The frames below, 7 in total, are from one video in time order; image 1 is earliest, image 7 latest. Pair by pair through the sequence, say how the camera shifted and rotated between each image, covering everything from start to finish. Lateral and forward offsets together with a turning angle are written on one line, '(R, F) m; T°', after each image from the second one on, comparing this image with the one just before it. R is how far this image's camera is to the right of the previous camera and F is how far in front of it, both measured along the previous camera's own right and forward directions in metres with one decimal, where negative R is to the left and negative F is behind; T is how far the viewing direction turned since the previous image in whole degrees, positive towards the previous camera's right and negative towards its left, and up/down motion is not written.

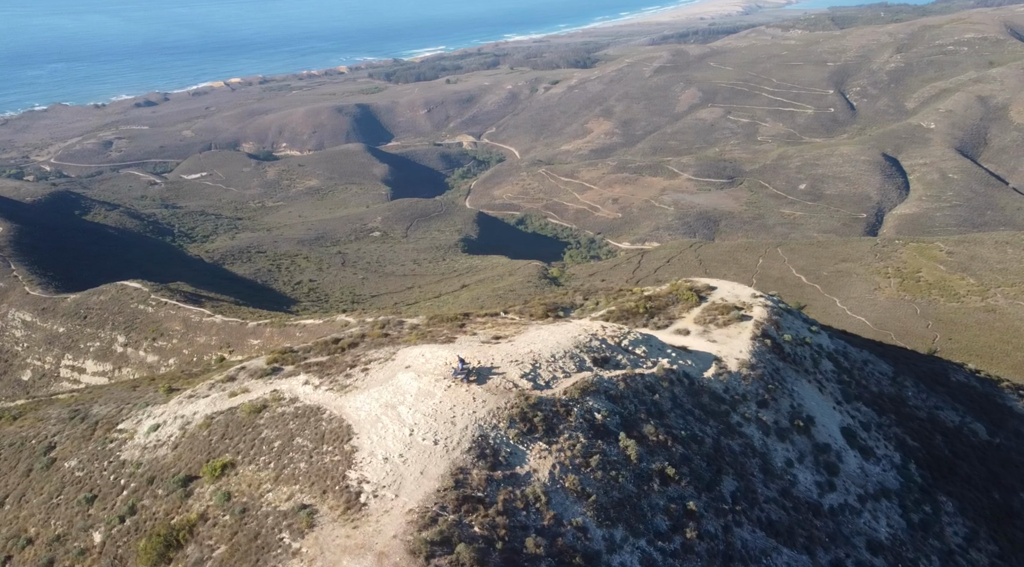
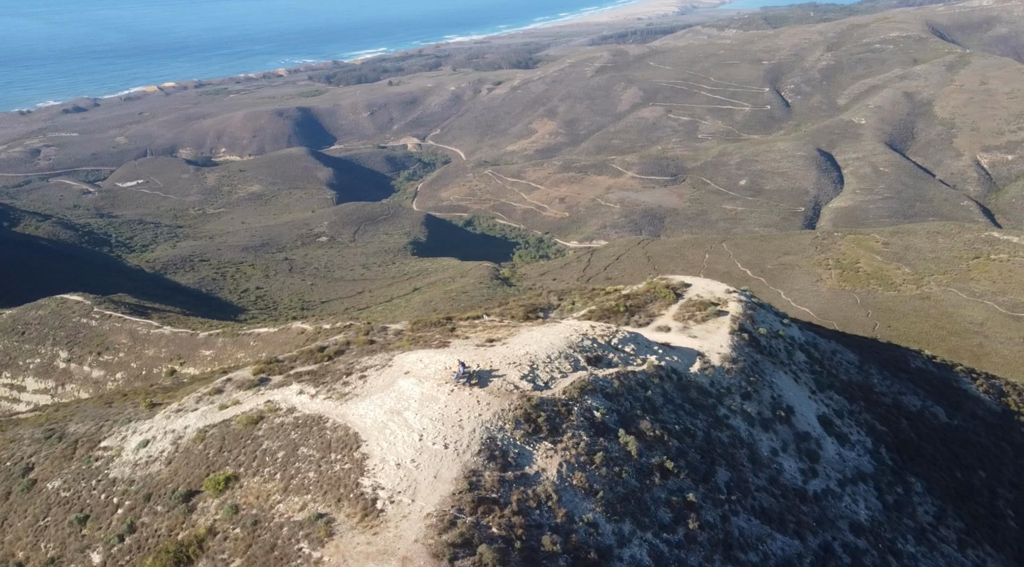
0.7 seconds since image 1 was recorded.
(-1.7, -0.4) m; +4°
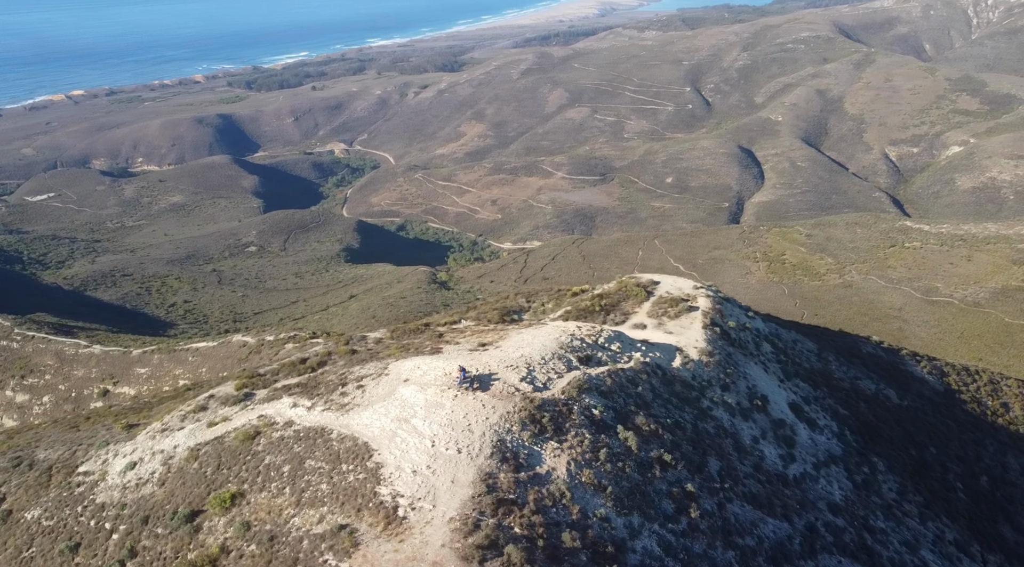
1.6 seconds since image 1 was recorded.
(-2.2, -0.4) m; +5°
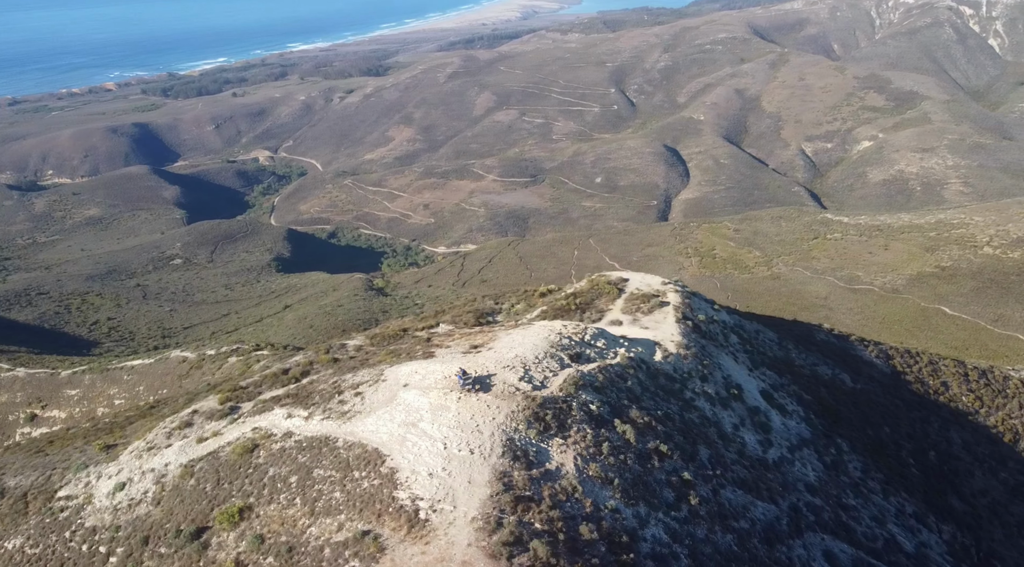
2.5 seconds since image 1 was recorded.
(-2.2, -0.3) m; +5°
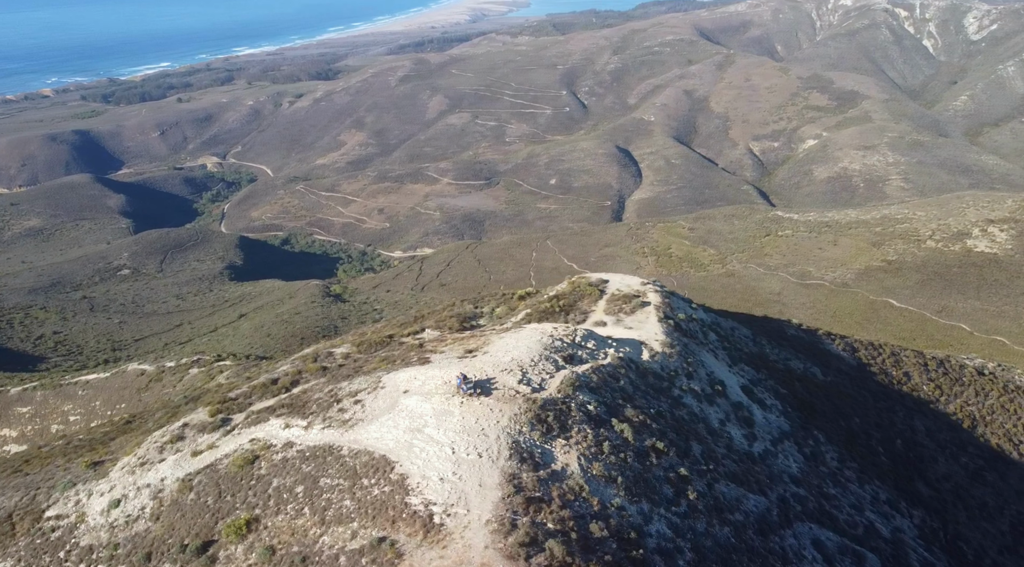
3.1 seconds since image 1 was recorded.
(-1.5, -0.3) m; +3°
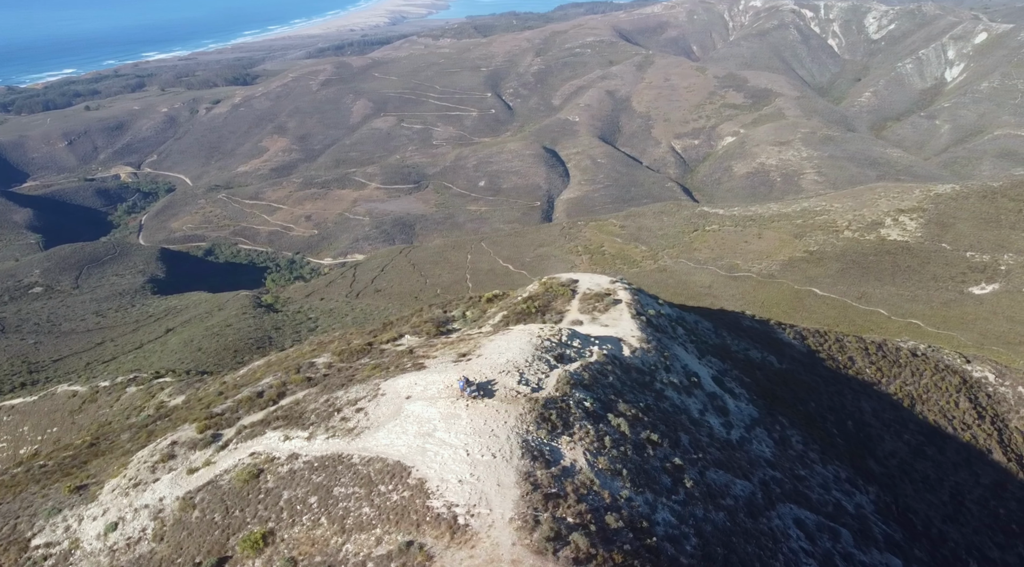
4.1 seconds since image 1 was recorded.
(-2.4, -0.4) m; +5°
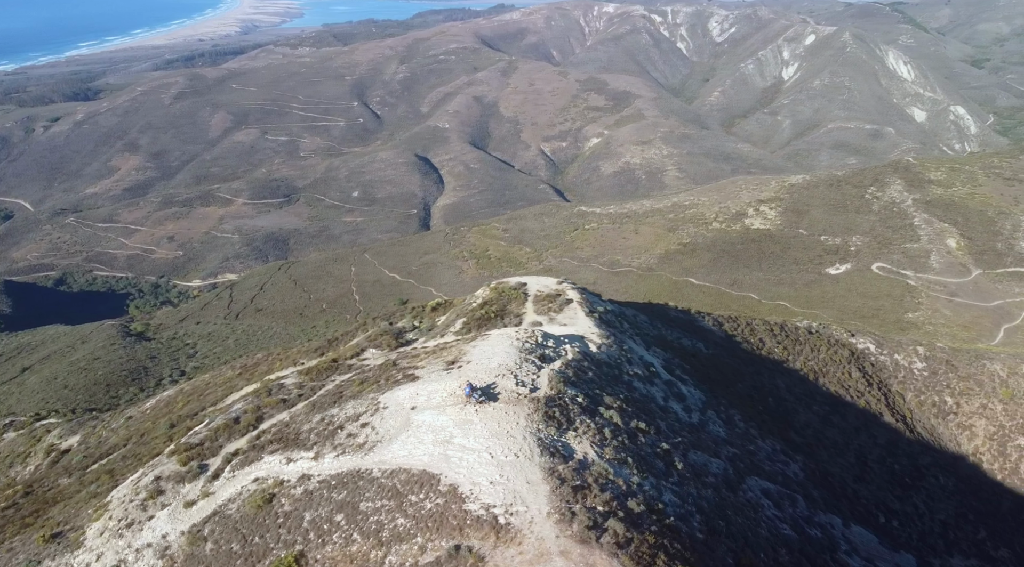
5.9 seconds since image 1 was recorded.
(-4.3, -0.4) m; +10°
